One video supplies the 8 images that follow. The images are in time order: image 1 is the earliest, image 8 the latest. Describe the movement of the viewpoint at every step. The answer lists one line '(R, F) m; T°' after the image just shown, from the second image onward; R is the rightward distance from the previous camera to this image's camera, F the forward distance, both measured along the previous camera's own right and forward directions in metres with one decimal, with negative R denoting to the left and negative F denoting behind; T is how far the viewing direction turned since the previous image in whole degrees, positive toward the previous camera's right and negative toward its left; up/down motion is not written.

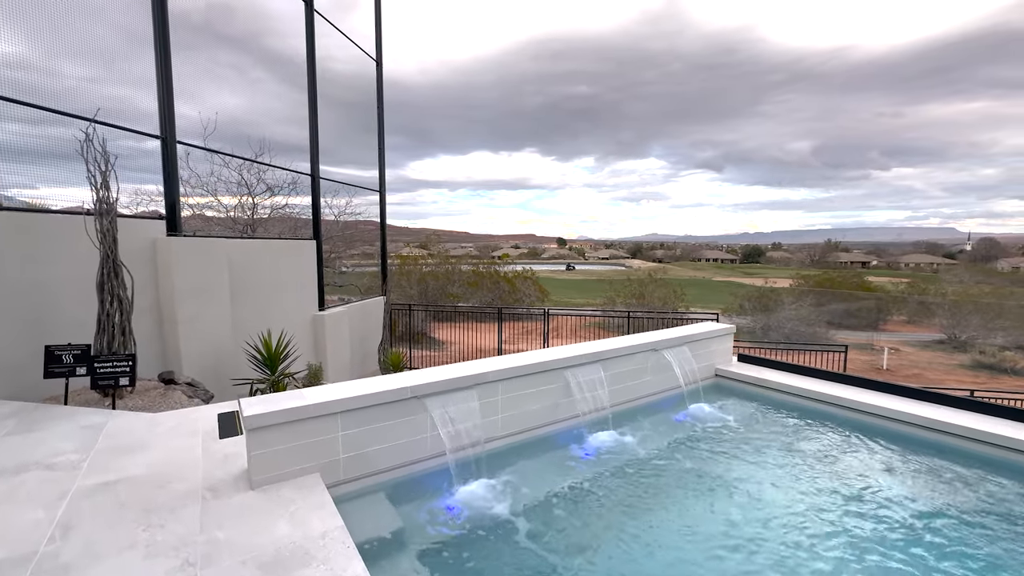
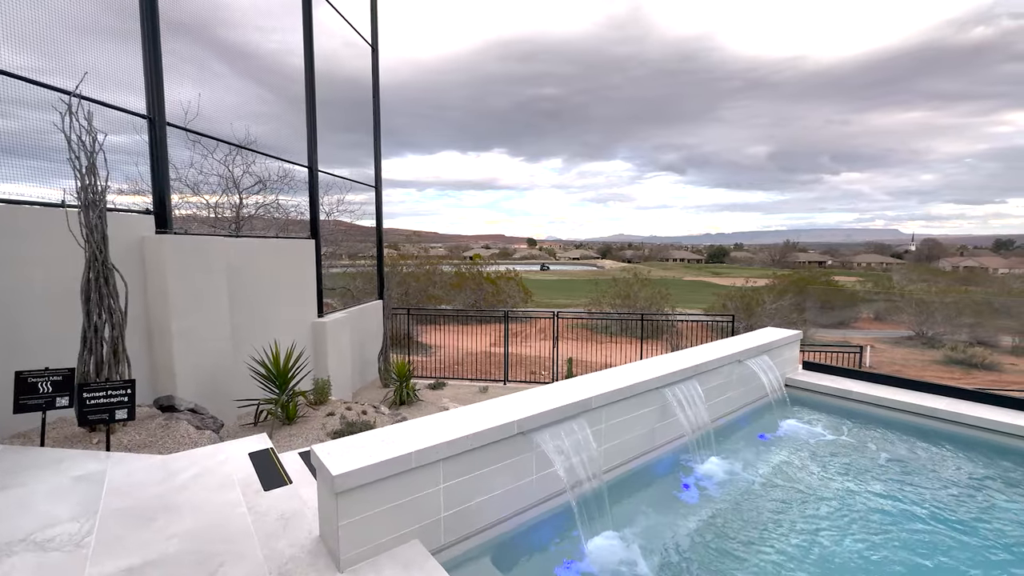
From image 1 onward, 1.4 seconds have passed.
(-0.8, +0.6) m; +4°
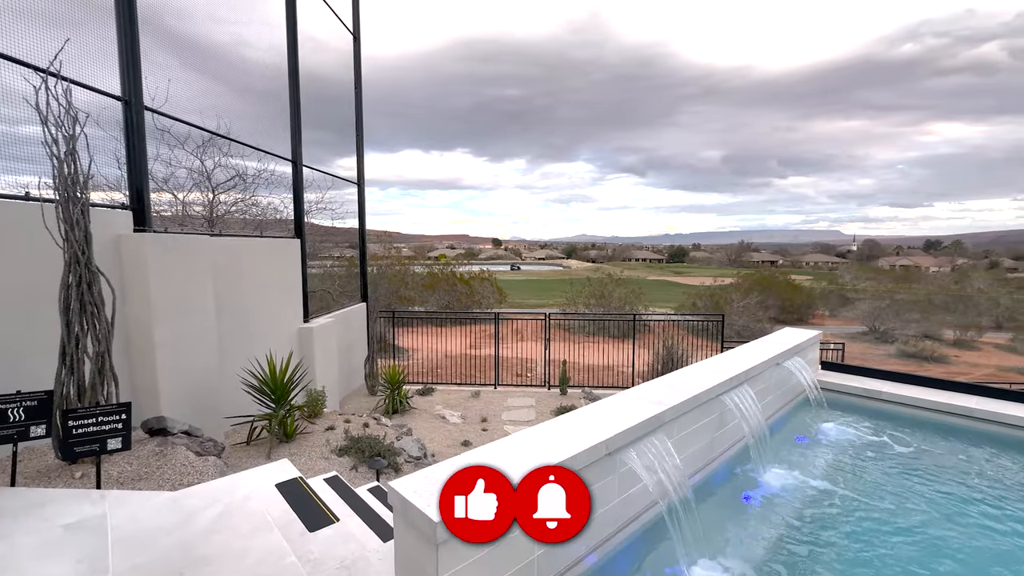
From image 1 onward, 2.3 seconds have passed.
(-0.5, +0.3) m; +4°
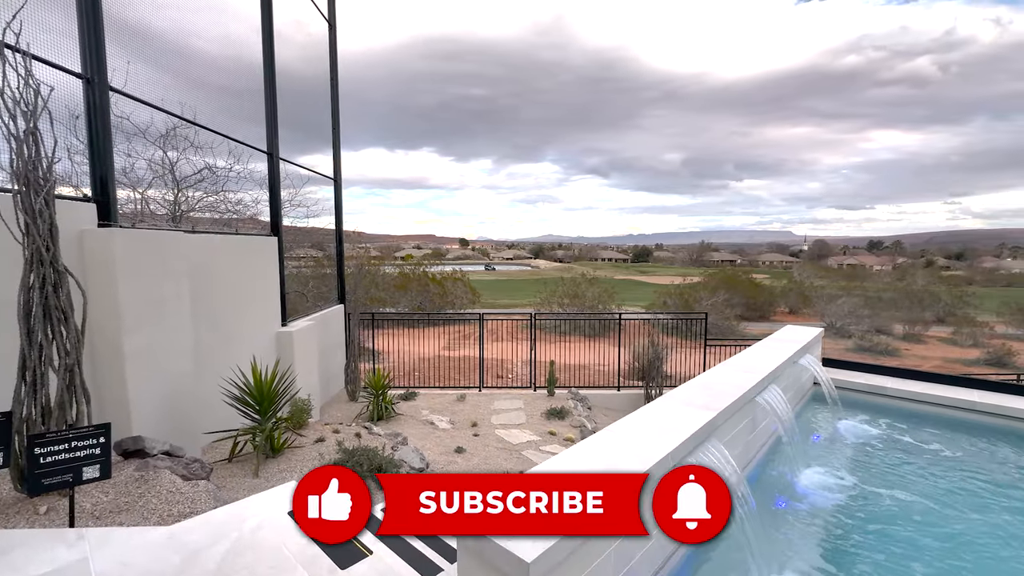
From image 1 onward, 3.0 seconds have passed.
(-0.4, +0.2) m; +4°
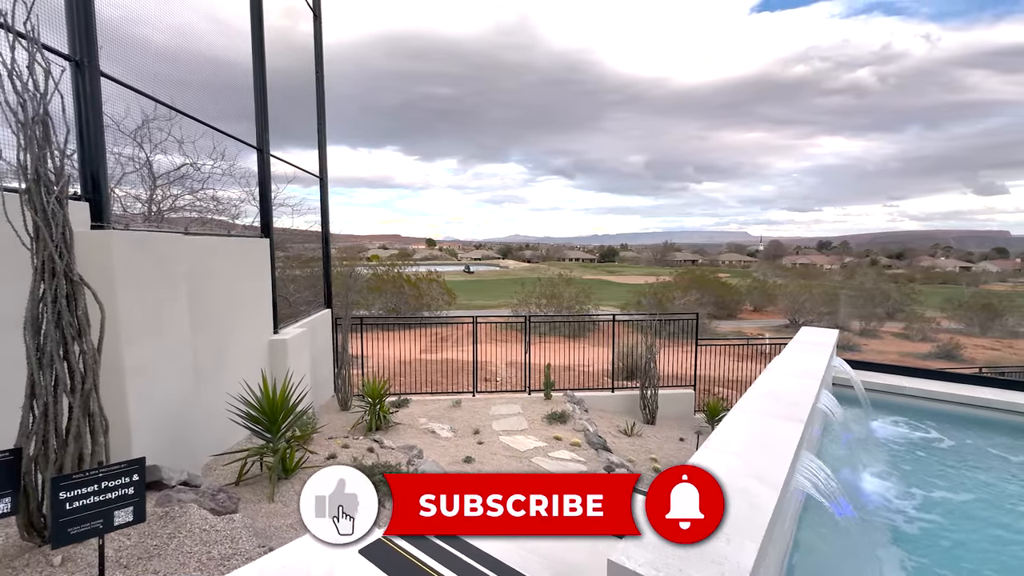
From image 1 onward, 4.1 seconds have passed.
(-0.5, +0.2) m; +4°
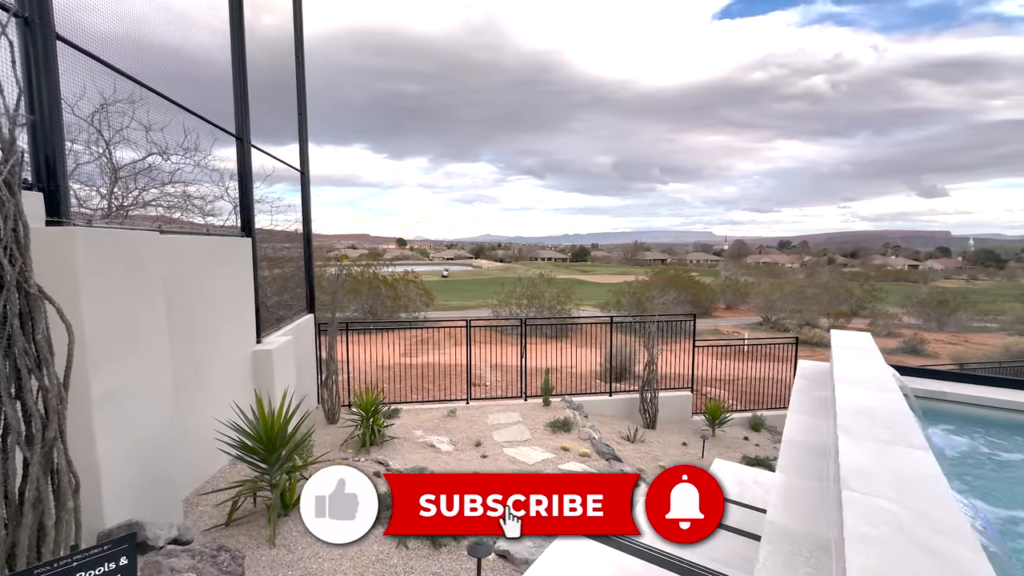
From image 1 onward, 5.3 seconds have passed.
(-0.4, +0.4) m; +4°
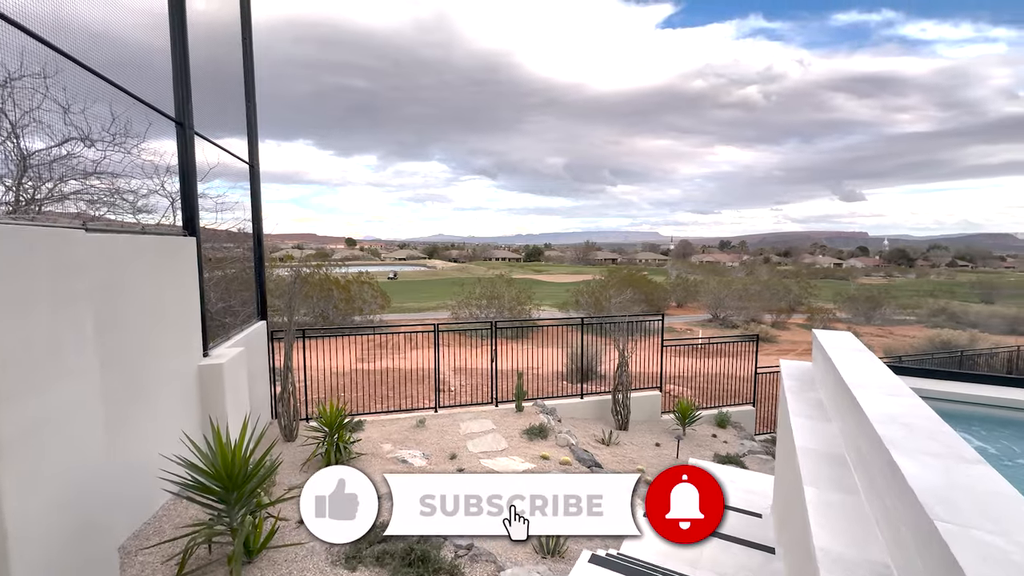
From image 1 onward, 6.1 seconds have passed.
(-0.3, +0.3) m; +6°
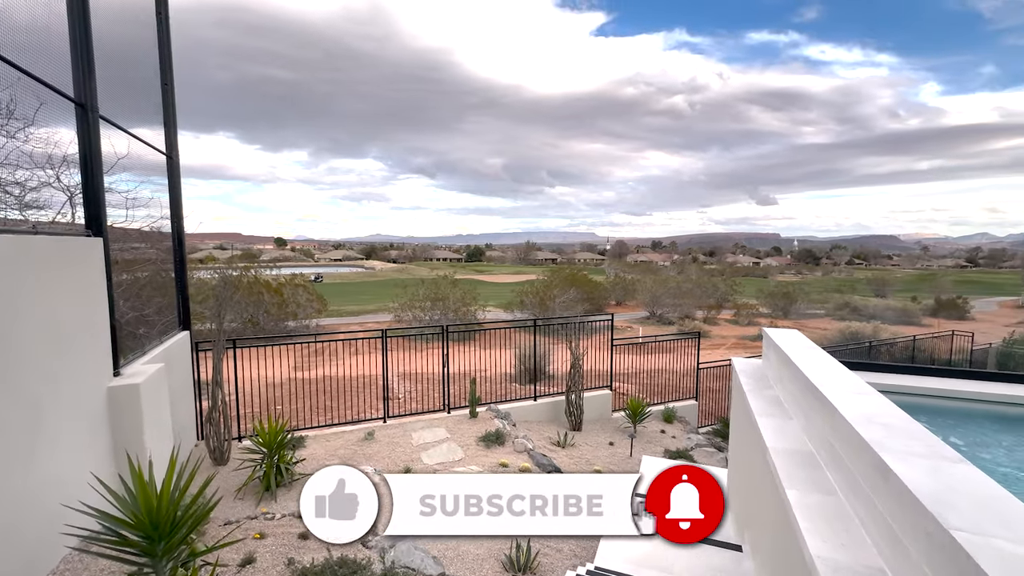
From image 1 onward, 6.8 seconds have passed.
(-0.2, +0.2) m; +8°
